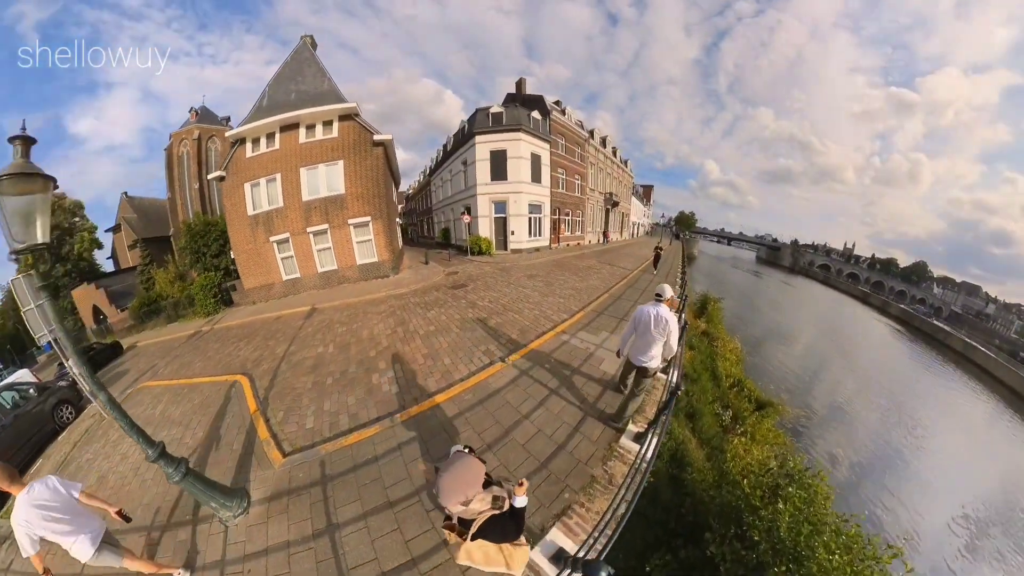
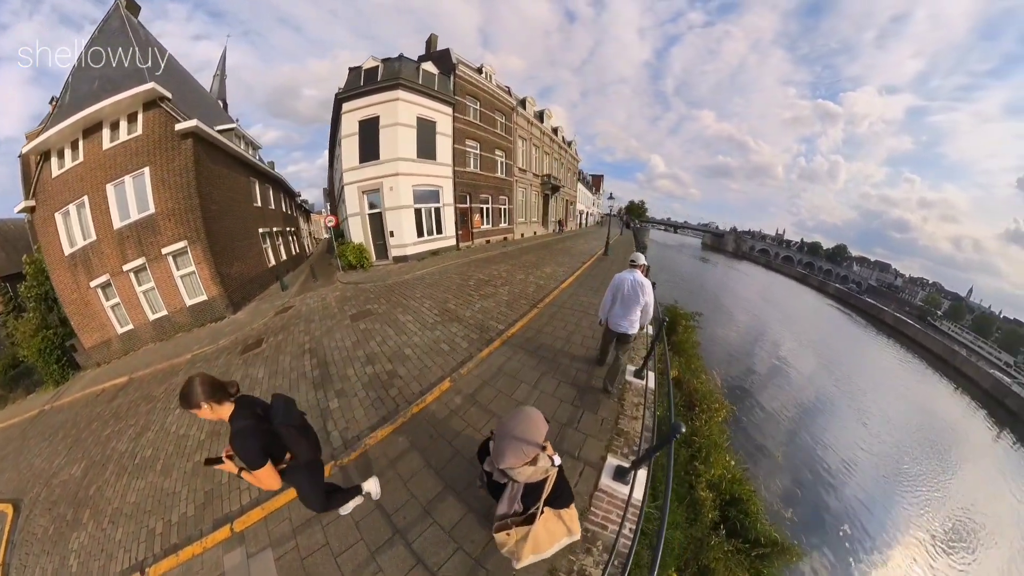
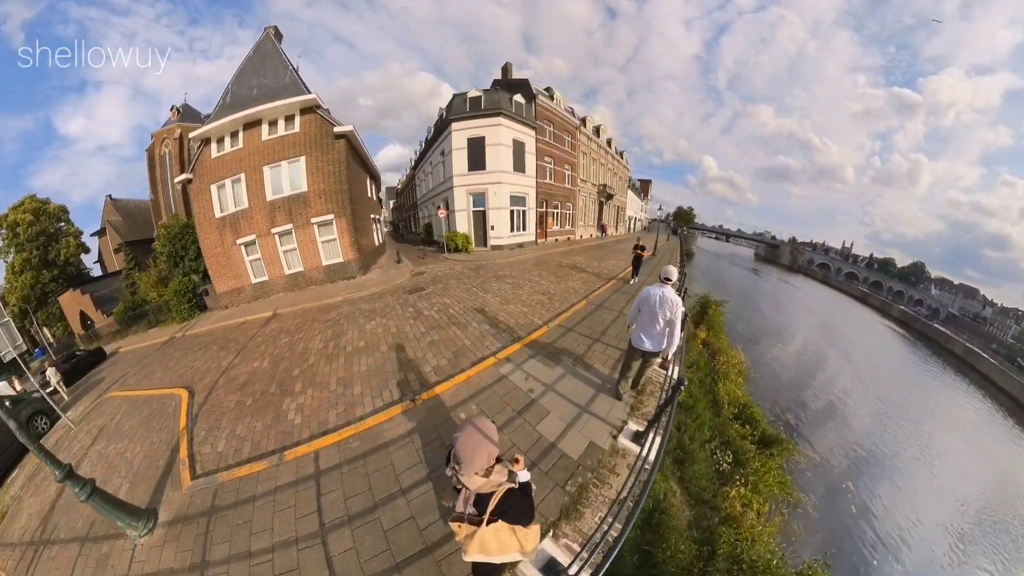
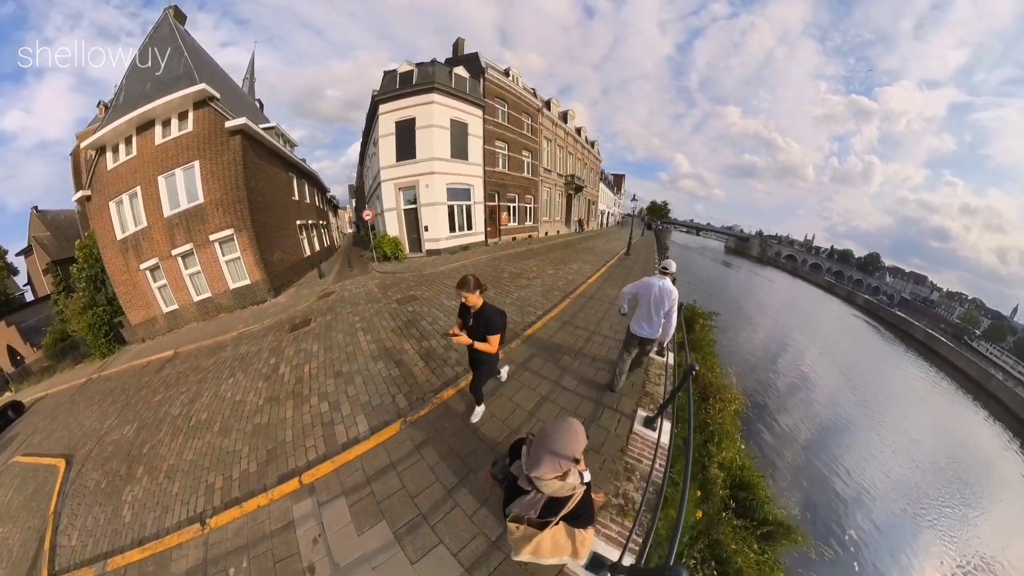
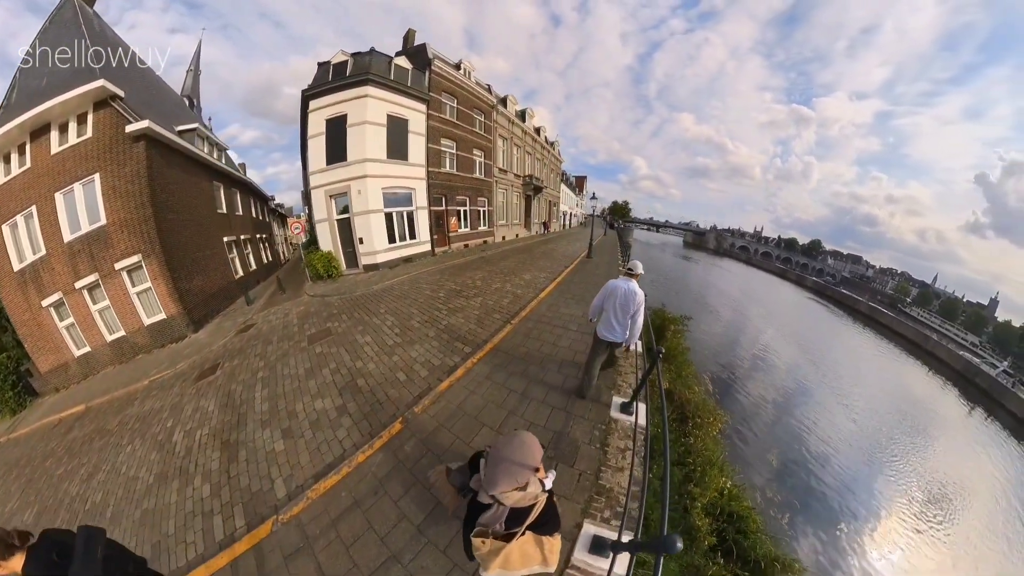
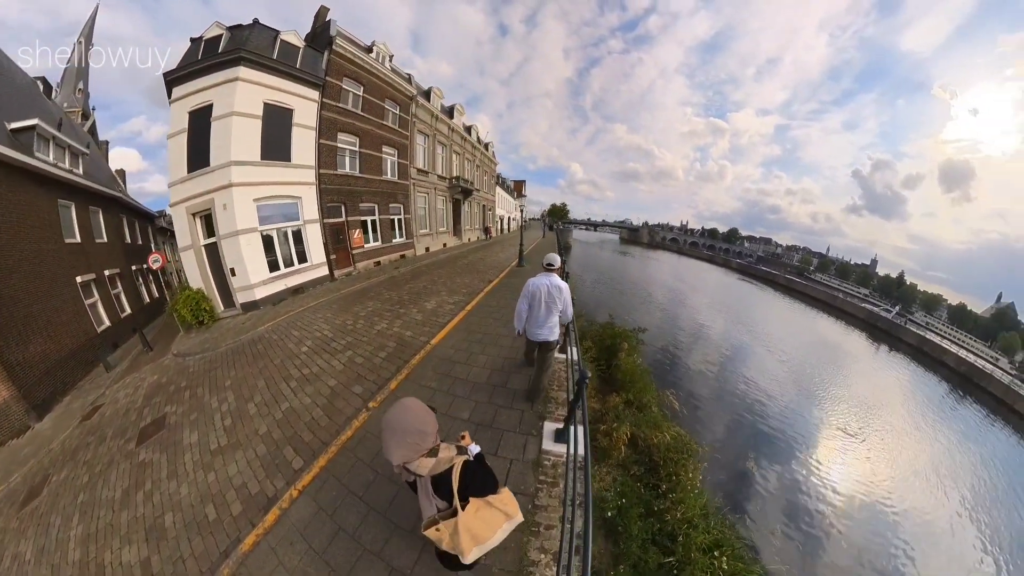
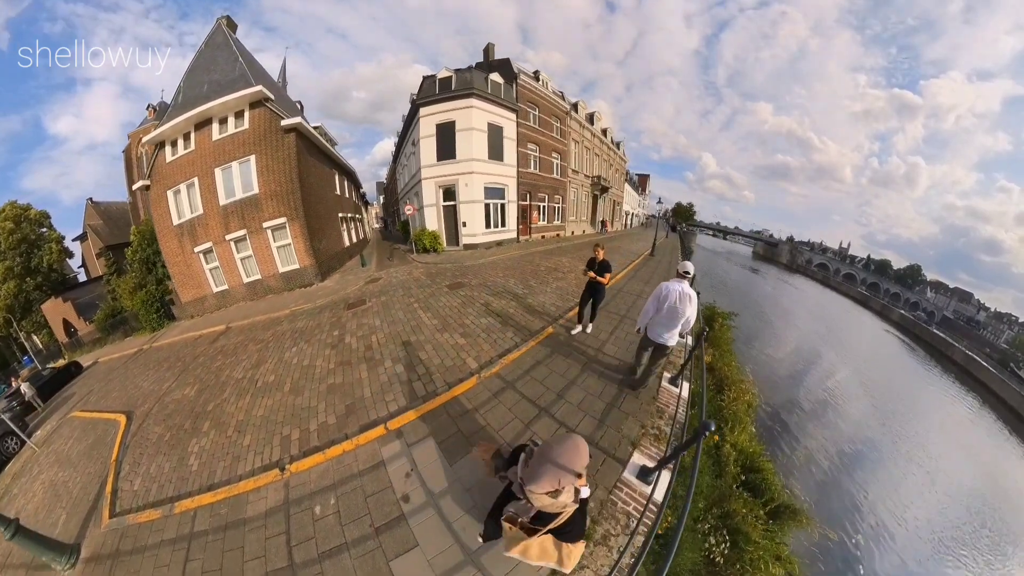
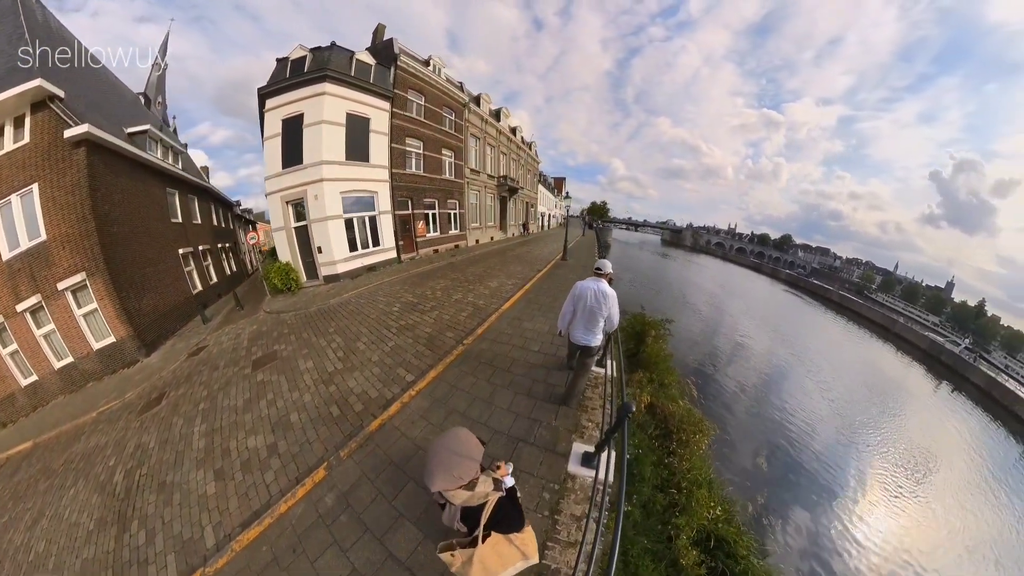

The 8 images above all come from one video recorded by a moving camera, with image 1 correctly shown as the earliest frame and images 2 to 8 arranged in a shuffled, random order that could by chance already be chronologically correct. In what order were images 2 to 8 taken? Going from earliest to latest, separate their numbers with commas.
3, 7, 4, 2, 5, 8, 6
